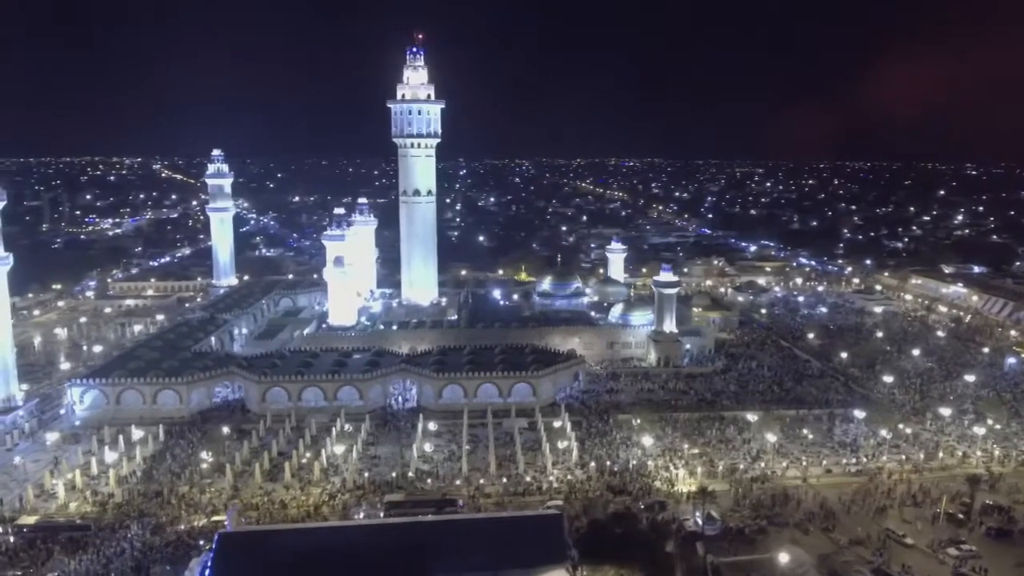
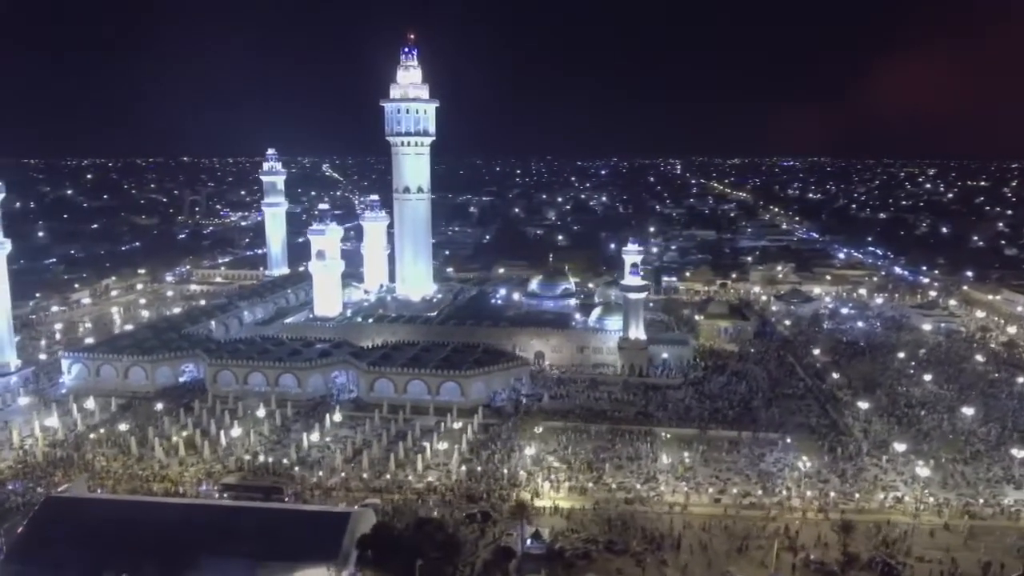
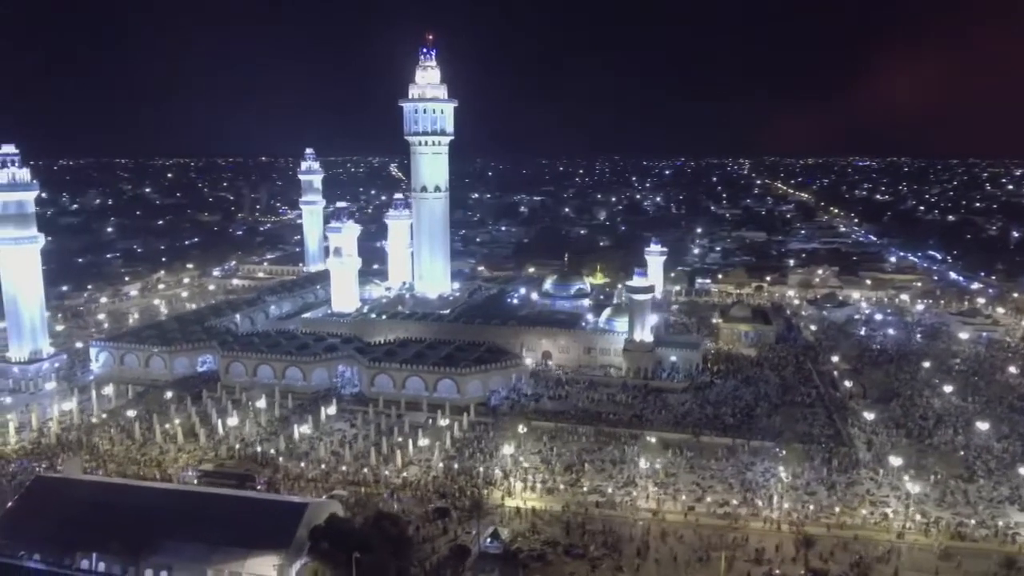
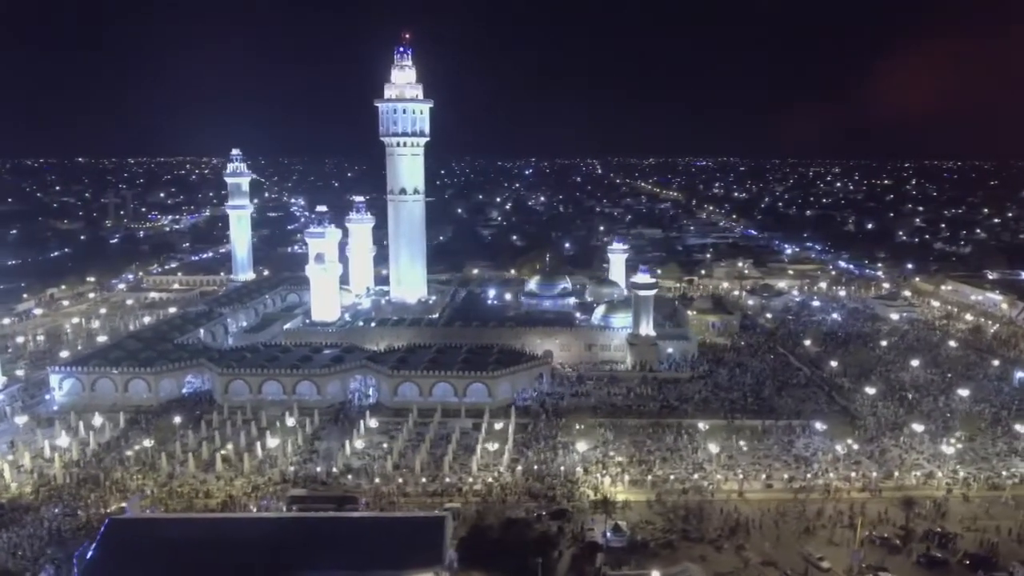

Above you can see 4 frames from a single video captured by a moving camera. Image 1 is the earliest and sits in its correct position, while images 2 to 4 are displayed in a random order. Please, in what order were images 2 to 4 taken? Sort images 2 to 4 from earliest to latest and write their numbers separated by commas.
4, 2, 3
